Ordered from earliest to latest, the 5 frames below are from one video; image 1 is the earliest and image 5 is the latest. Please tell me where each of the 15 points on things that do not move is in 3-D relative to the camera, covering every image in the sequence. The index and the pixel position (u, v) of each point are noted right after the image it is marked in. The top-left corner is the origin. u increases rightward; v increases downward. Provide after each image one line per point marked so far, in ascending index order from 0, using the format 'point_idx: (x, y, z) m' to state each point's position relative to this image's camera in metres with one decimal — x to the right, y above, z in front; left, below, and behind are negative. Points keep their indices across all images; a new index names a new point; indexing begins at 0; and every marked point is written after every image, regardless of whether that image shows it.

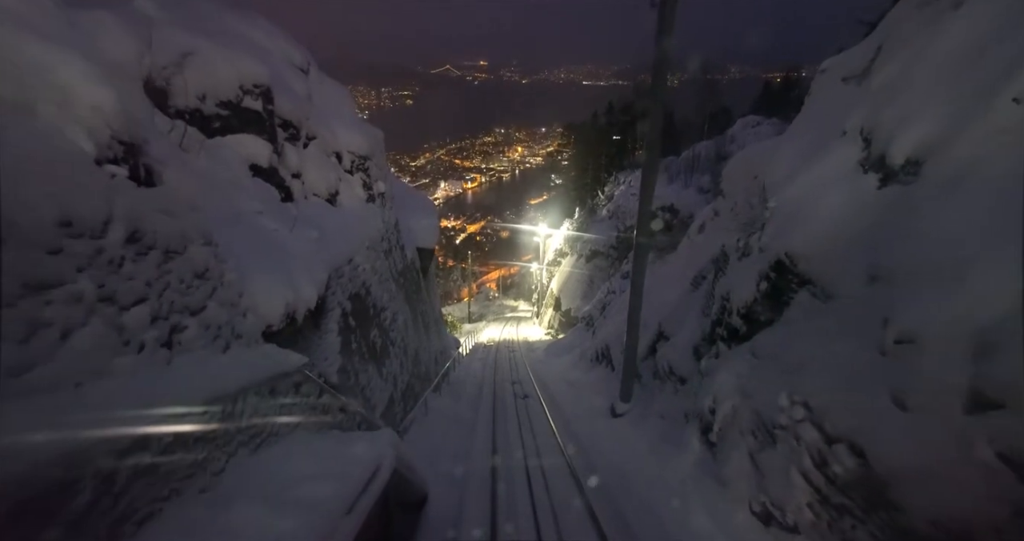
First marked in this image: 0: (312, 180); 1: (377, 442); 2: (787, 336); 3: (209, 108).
0: (-3.4, +1.5, +8.0) m
1: (-1.5, -1.9, +5.3) m
2: (+3.7, -0.9, +6.5) m
3: (-4.1, +2.2, +6.4) m
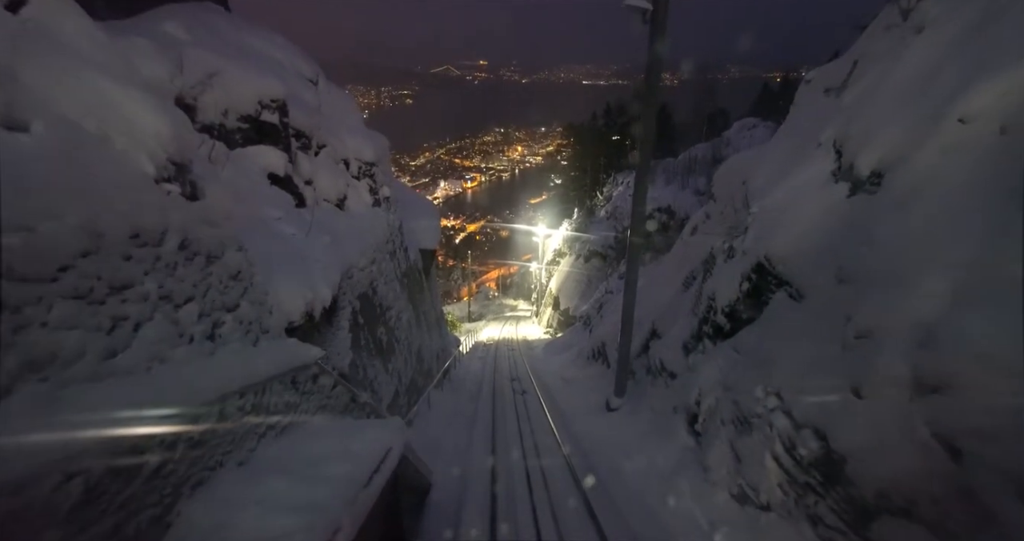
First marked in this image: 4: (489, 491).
0: (-3.4, +1.5, +8.5) m
1: (-1.5, -2.0, +5.8) m
2: (+3.7, -0.9, +7.0) m
3: (-4.1, +2.2, +6.9) m
4: (-0.4, -3.7, +7.5) m
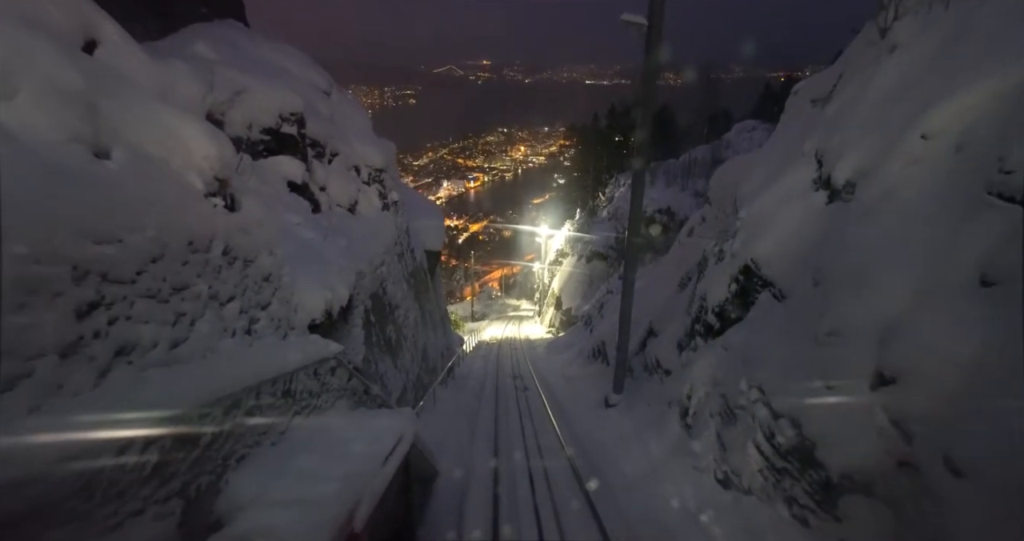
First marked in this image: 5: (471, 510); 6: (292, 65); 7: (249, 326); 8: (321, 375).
0: (-3.3, +1.5, +9.0) m
1: (-1.5, -2.0, +6.3) m
2: (+3.8, -1.0, +7.5) m
3: (-4.1, +2.1, +7.5) m
4: (-0.3, -3.7, +8.0) m
5: (-0.7, -3.8, +7.3) m
6: (-4.5, +4.2, +9.7) m
7: (-2.8, -0.6, +5.1) m
8: (-2.4, -1.3, +5.8) m
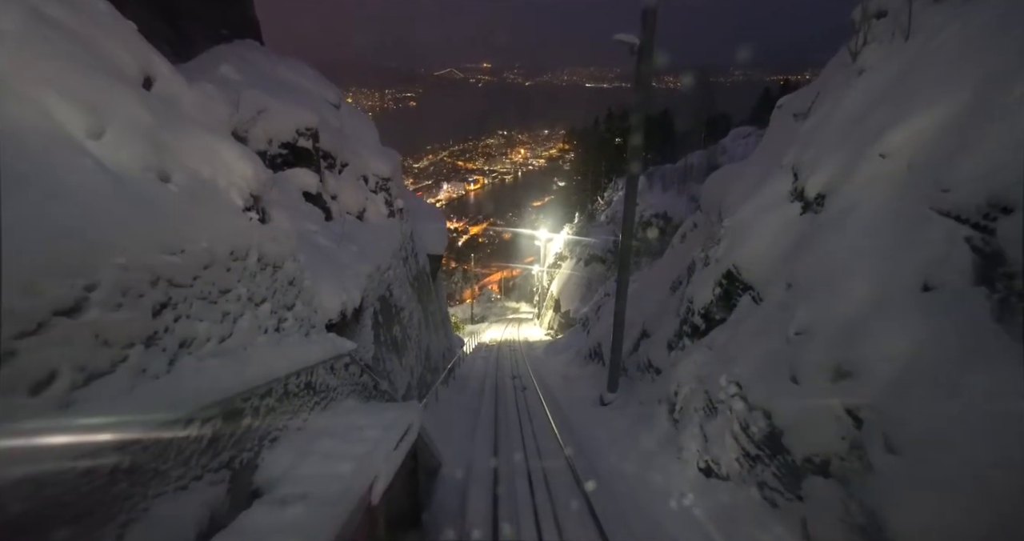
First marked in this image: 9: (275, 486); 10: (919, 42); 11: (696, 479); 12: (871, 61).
0: (-3.4, +1.4, +9.6) m
1: (-1.5, -2.0, +6.9) m
2: (+3.7, -1.0, +8.1) m
3: (-4.1, +2.1, +8.1) m
4: (-0.4, -3.8, +8.6) m
5: (-0.7, -3.8, +7.8) m
6: (-4.5, +4.1, +10.3) m
7: (-2.8, -0.6, +5.7) m
8: (-2.4, -1.3, +6.4) m
9: (-2.2, -2.0, +4.3) m
10: (+5.8, +3.3, +6.8) m
11: (+2.9, -3.3, +7.4) m
12: (+5.9, +3.4, +7.7) m
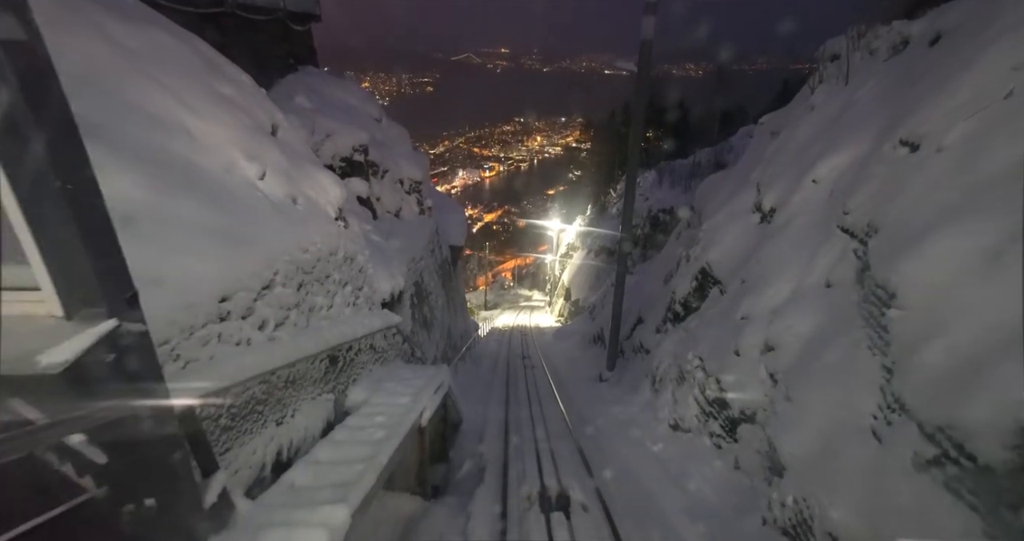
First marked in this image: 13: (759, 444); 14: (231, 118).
0: (-3.0, +1.7, +11.6) m
1: (-1.4, -1.9, +8.9) m
2: (+4.0, -1.0, +9.9) m
3: (-3.8, +2.3, +10.0) m
4: (-0.2, -3.6, +10.6) m
5: (-0.5, -3.7, +9.8) m
6: (-4.1, +4.4, +12.2) m
7: (-2.6, -0.5, +7.7) m
8: (-2.2, -1.2, +8.4) m
9: (-2.1, -1.9, +6.3) m
10: (+6.1, +3.3, +8.4) m
11: (+3.0, -3.2, +9.3) m
12: (+6.2, +3.4, +9.3) m
13: (+3.6, -2.5, +6.8) m
14: (-3.6, +1.9, +6.0) m
